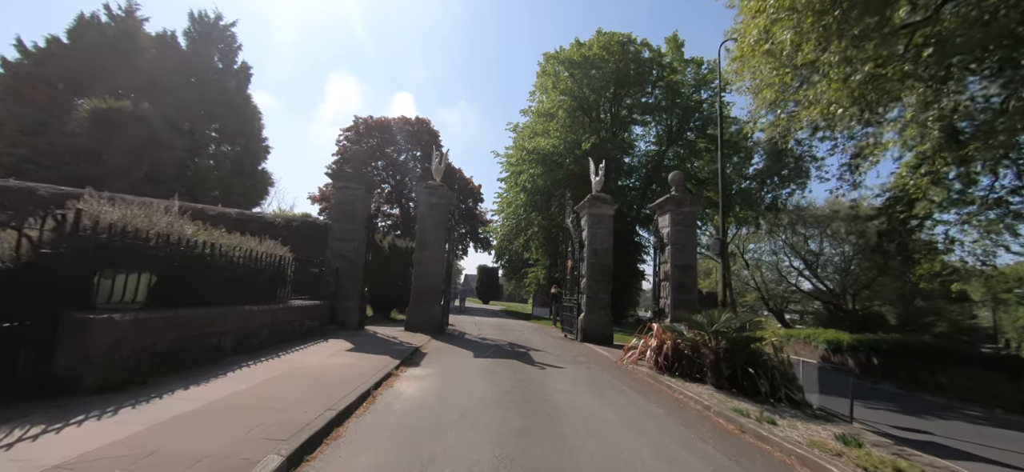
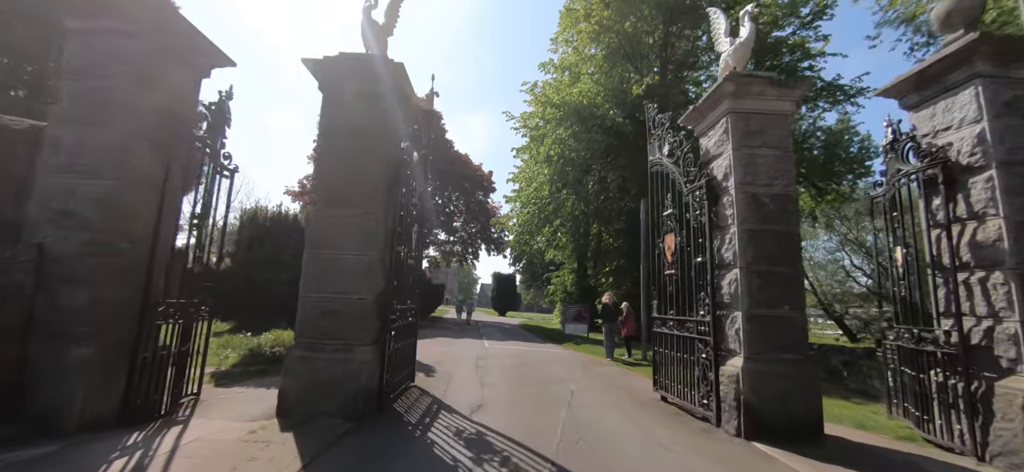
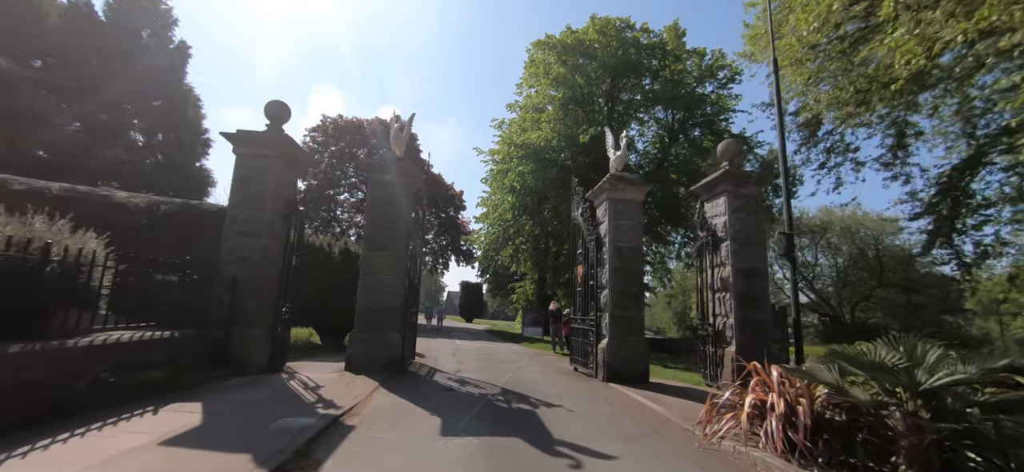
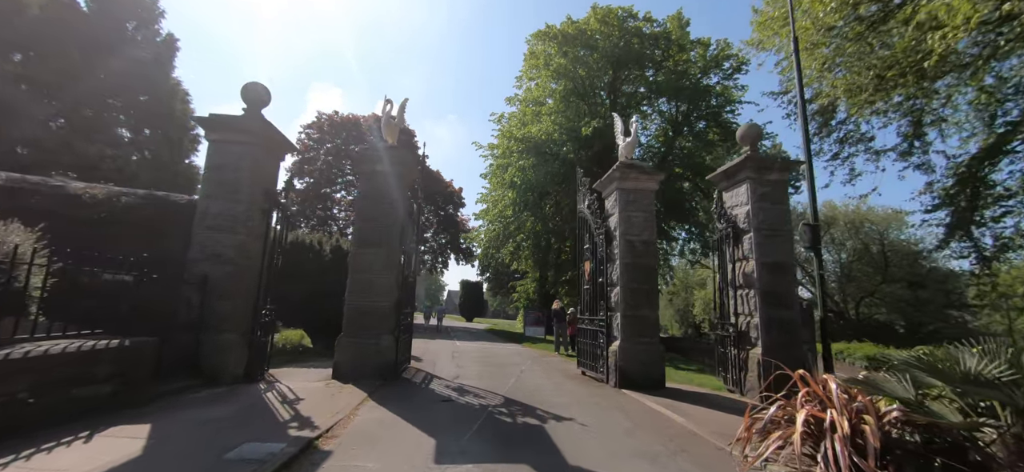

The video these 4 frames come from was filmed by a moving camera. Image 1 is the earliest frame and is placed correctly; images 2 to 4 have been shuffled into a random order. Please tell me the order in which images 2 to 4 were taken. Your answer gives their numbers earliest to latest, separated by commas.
3, 4, 2
